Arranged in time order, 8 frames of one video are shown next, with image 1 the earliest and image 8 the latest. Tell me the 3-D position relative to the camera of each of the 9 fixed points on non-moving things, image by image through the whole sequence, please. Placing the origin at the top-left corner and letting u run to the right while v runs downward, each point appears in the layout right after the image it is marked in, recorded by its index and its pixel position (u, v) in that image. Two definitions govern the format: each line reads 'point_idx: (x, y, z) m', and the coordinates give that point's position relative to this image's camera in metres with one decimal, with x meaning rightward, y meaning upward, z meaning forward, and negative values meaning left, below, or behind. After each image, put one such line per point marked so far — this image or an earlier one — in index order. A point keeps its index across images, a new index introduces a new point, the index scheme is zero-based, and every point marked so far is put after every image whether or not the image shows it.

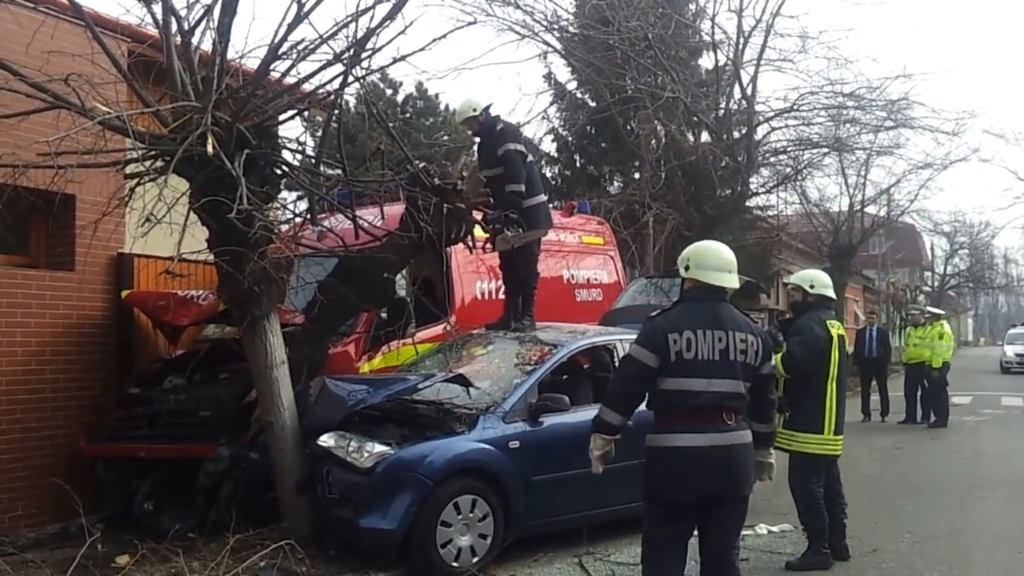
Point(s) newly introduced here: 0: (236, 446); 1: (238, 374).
0: (-1.9, -1.1, +7.0) m
1: (-2.0, -0.6, +7.6) m
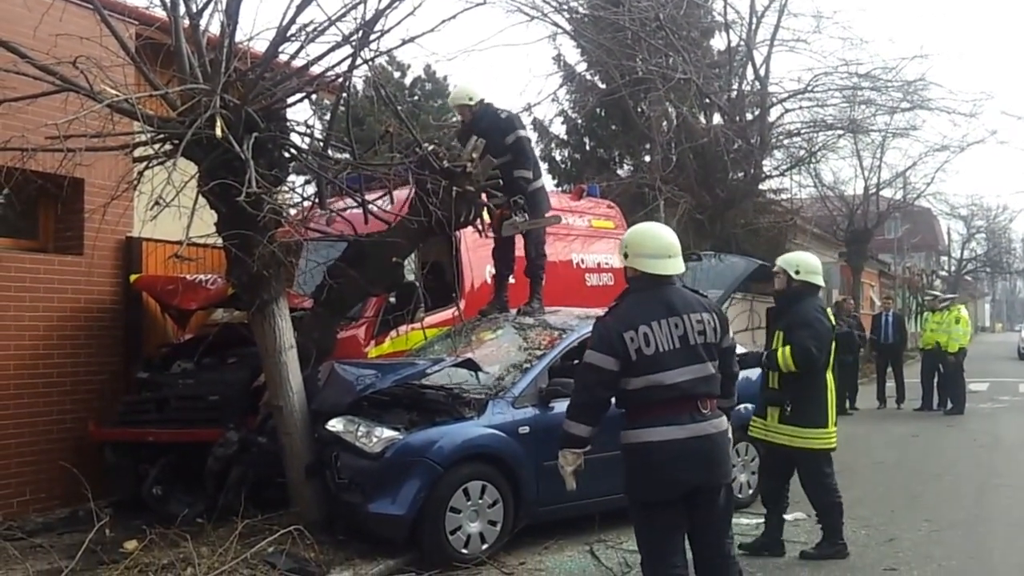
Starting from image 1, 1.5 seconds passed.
0: (-1.8, -1.0, +7.0) m
1: (-2.0, -0.5, +7.6) m
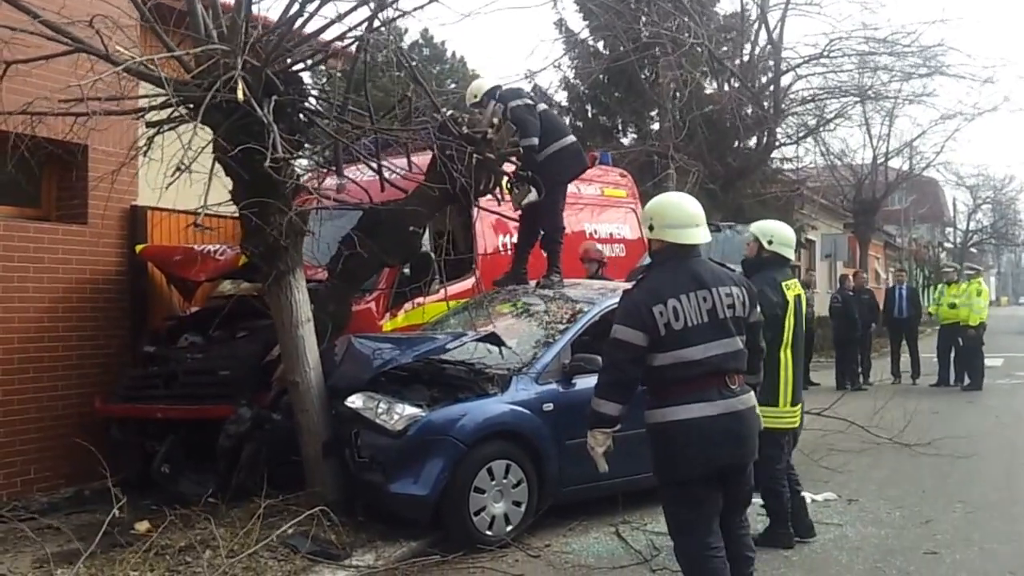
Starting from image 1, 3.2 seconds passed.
0: (-1.7, -0.8, +6.8) m
1: (-1.8, -0.3, +7.3) m
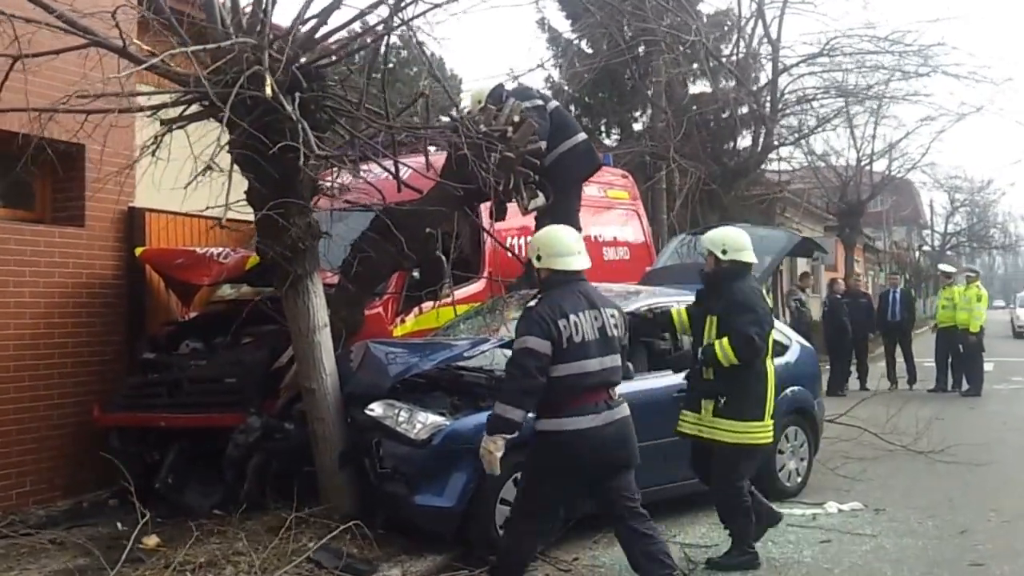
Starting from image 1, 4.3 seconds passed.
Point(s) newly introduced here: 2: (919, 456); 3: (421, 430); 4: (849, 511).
0: (-1.5, -0.8, +6.5) m
1: (-1.7, -0.3, +7.1) m
2: (+3.2, -1.3, +8.0) m
3: (-0.5, -0.8, +5.7) m
4: (+2.2, -1.4, +6.6) m
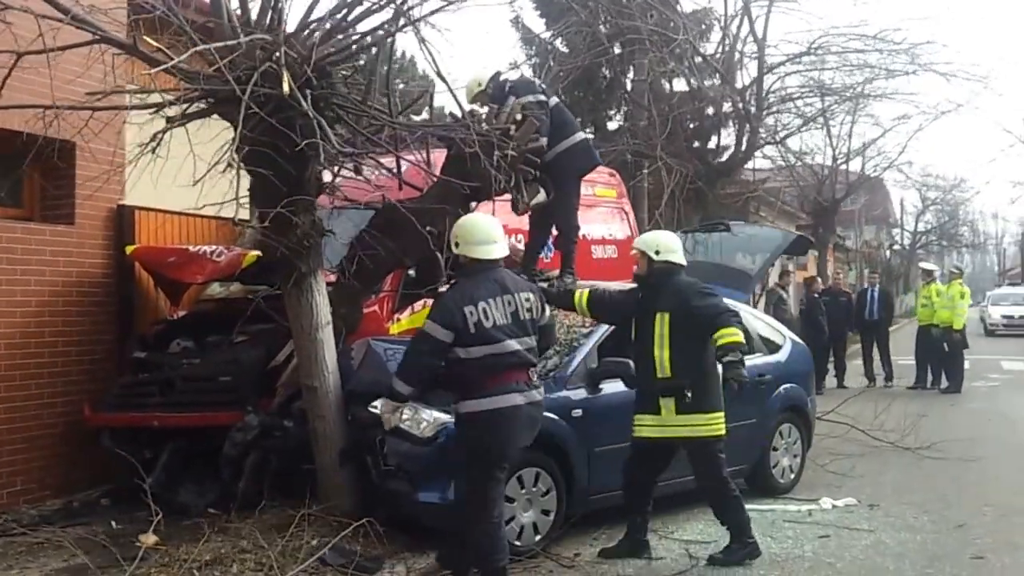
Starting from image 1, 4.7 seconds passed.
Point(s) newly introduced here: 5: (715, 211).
0: (-1.6, -0.8, +6.5) m
1: (-1.7, -0.3, +7.0) m
2: (+3.1, -1.3, +8.1) m
3: (-0.5, -0.8, +5.7) m
4: (+2.2, -1.4, +6.7) m
5: (+3.0, +1.1, +14.9) m
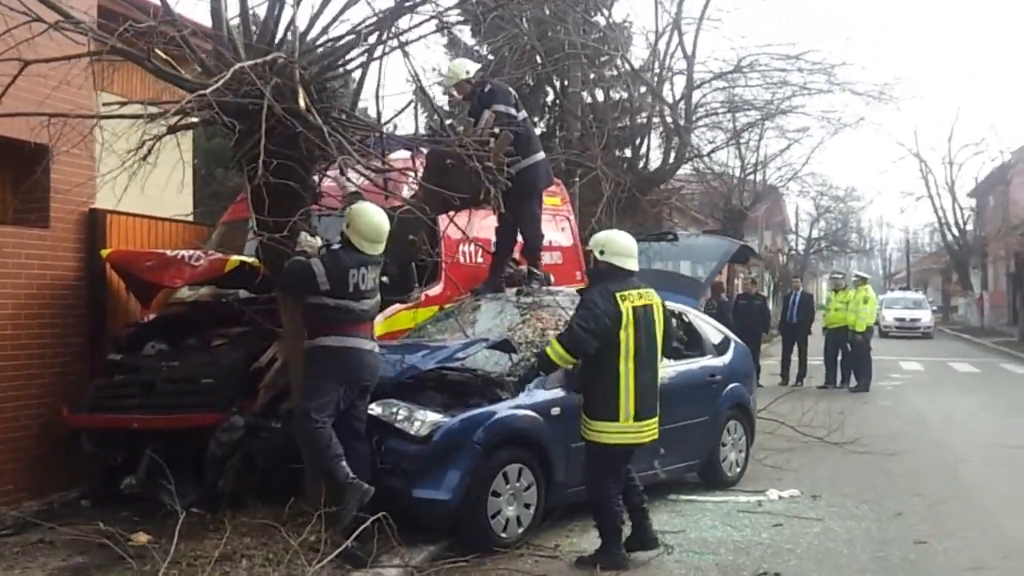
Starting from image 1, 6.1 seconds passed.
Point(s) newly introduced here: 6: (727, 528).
0: (-1.7, -0.8, +6.7) m
1: (-1.9, -0.4, +7.2) m
2: (+2.8, -1.4, +8.8) m
3: (-0.5, -0.8, +6.0) m
4: (+2.0, -1.5, +7.3) m
5: (+1.9, +1.1, +15.5) m
6: (+1.4, -1.5, +6.6) m
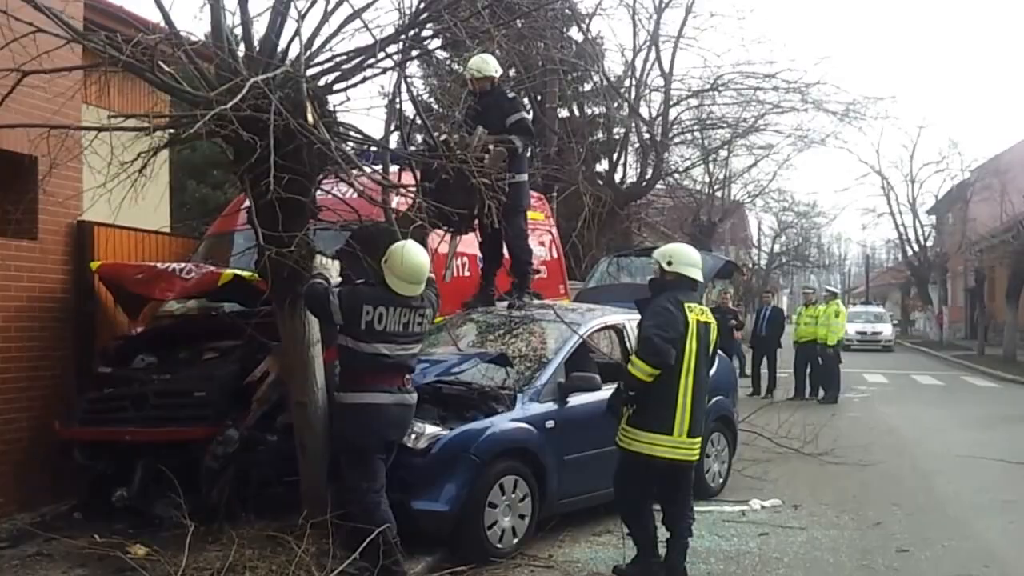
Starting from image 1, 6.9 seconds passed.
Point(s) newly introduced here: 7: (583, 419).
0: (-1.7, -0.9, +6.8) m
1: (-2.0, -0.5, +7.3) m
2: (+2.6, -1.5, +9.1) m
3: (-0.6, -0.9, +6.1) m
4: (+1.9, -1.6, +7.5) m
5: (+1.5, +0.9, +15.8) m
6: (+1.3, -1.7, +6.8) m
7: (+0.5, -0.9, +7.0) m
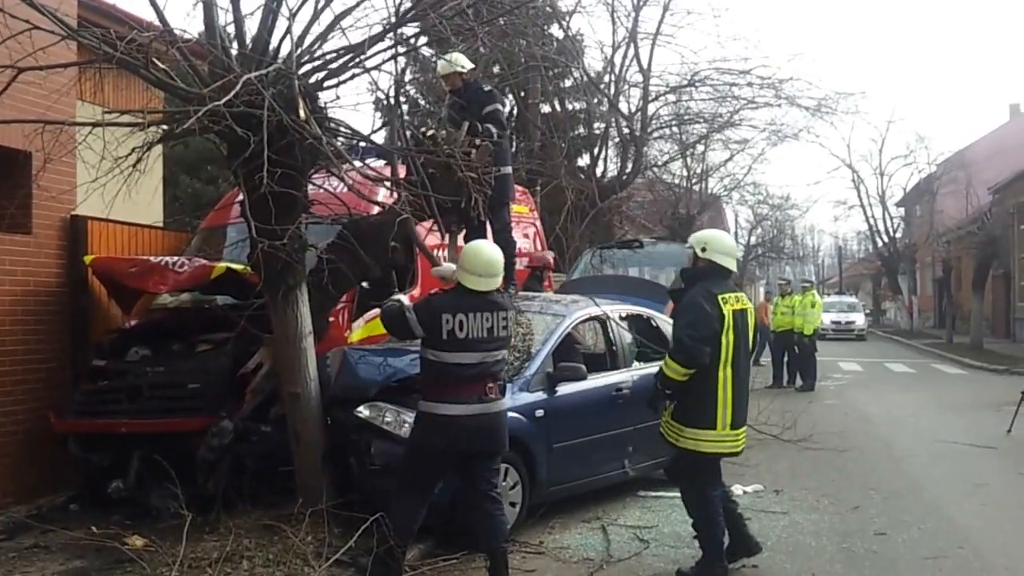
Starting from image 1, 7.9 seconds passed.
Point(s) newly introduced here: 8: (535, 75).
0: (-1.8, -0.9, +6.9) m
1: (-2.1, -0.4, +7.4) m
2: (+2.5, -1.4, +9.3) m
3: (-0.6, -0.9, +6.3) m
4: (+1.8, -1.5, +7.7) m
5: (+1.2, +1.0, +15.9) m
6: (+1.3, -1.6, +7.0) m
7: (+0.4, -0.8, +7.2) m
8: (+0.2, +2.3, +11.2) m
